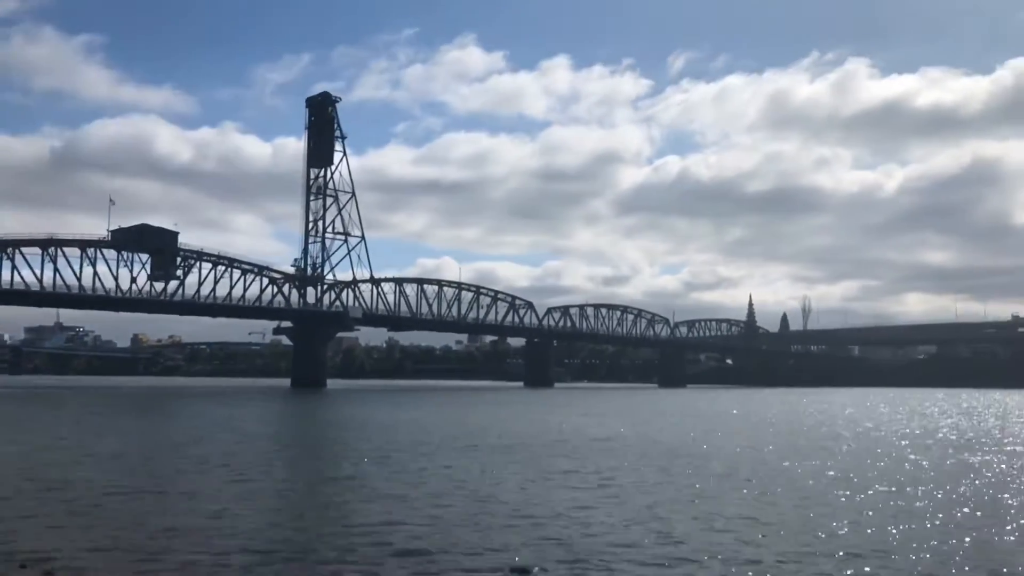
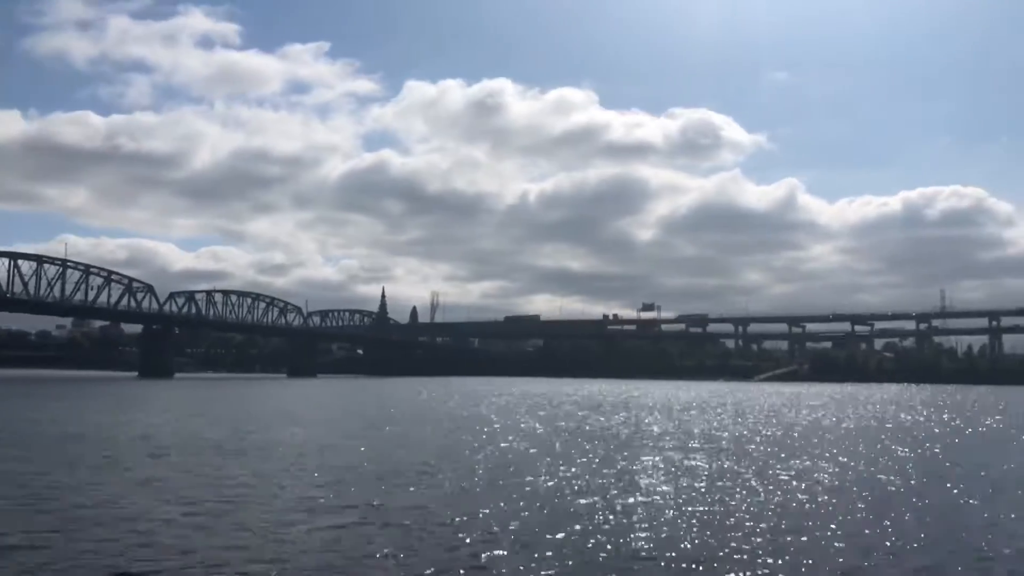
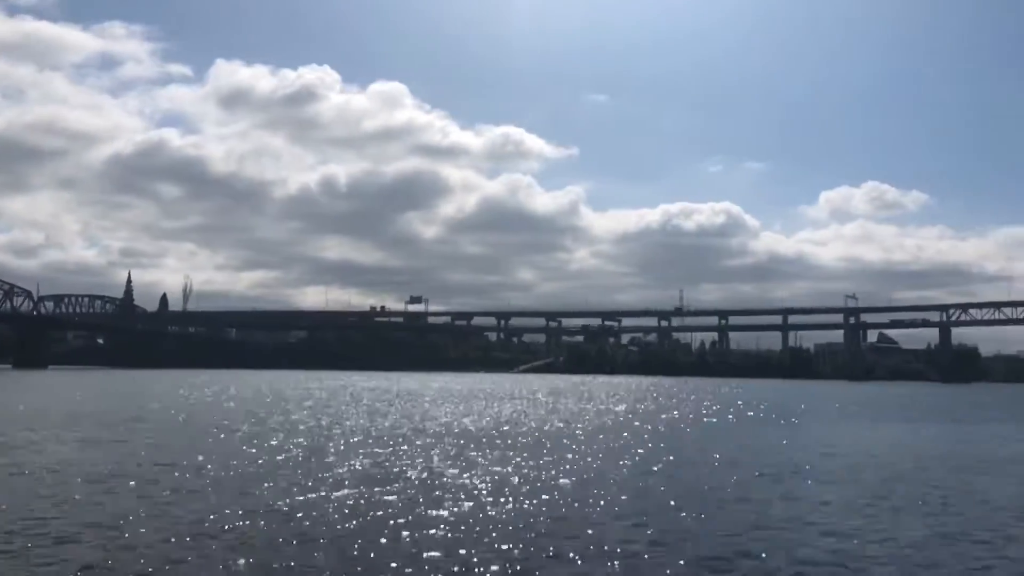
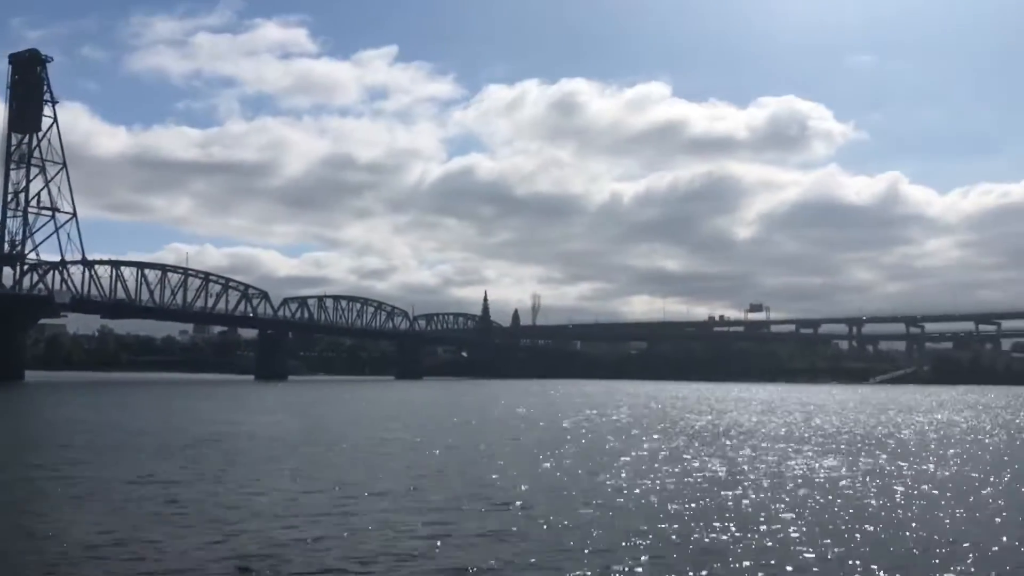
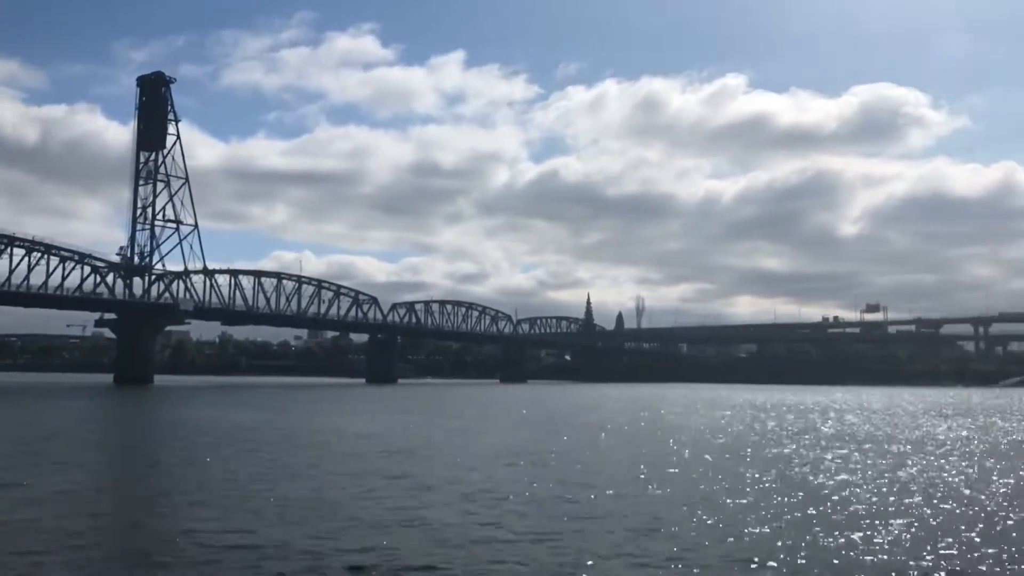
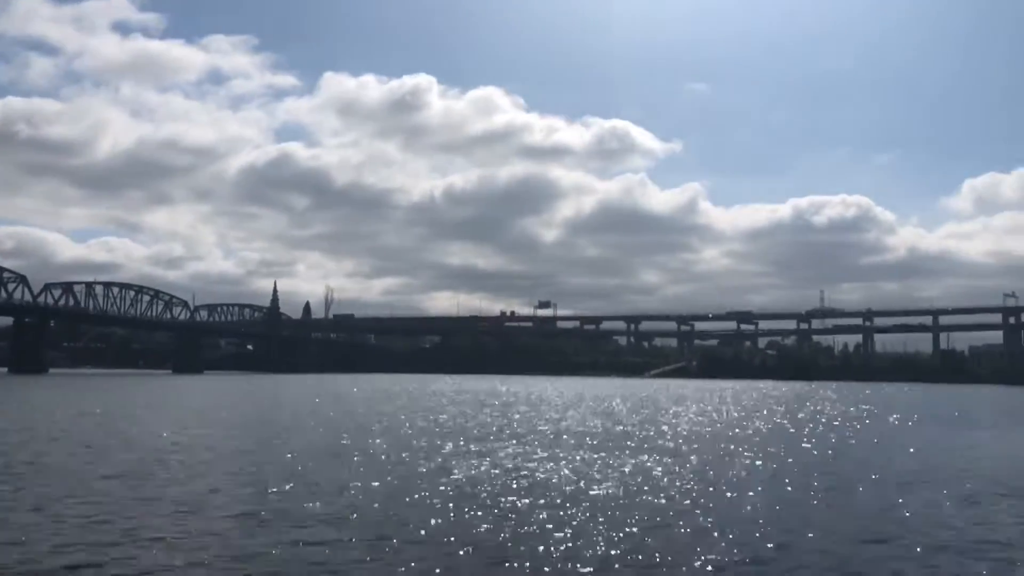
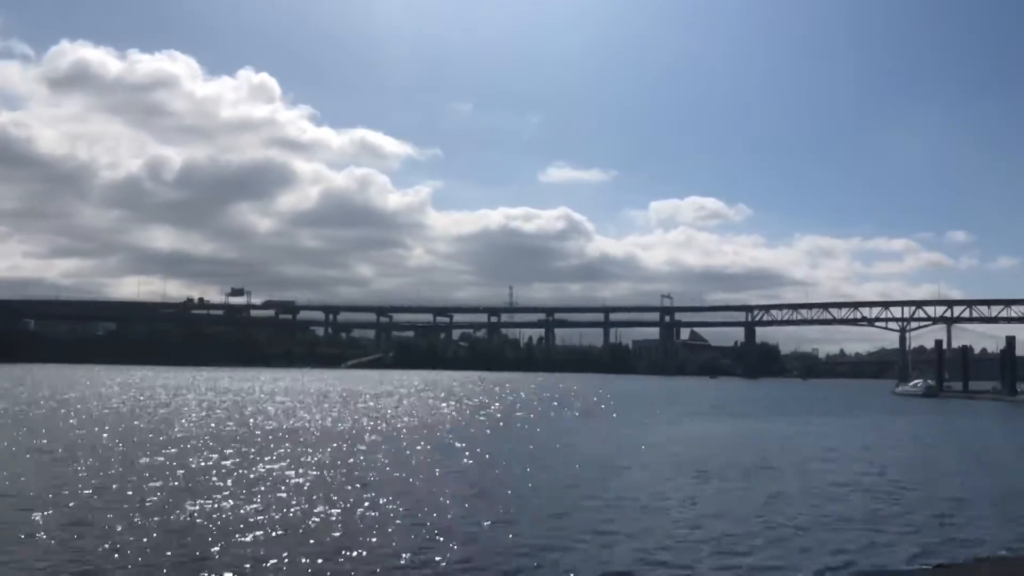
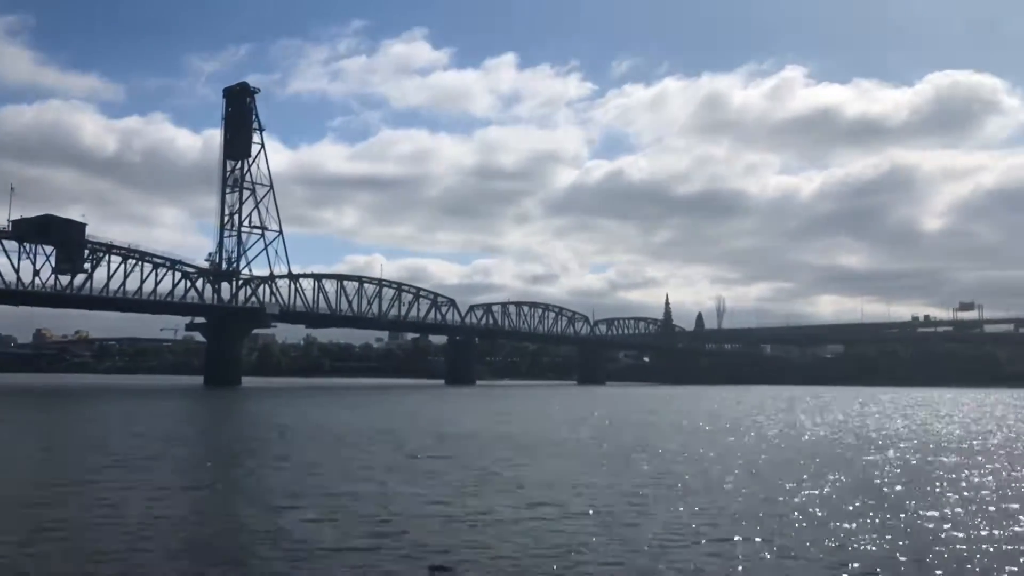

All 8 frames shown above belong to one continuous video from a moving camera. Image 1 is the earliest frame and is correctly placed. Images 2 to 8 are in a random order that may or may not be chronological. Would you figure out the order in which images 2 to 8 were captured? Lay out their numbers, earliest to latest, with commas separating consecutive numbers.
8, 5, 4, 2, 6, 3, 7
